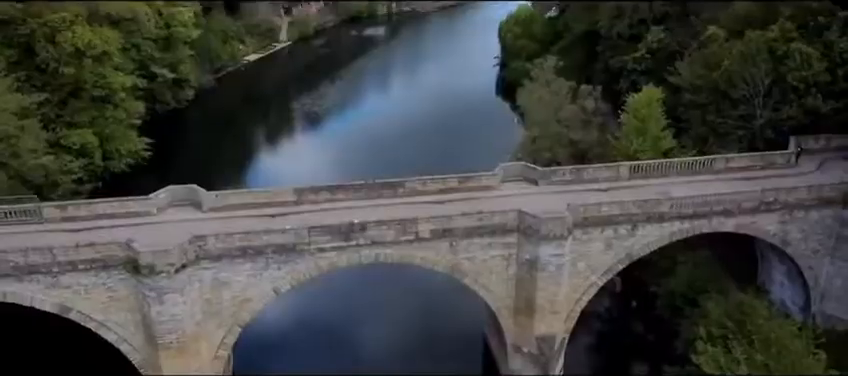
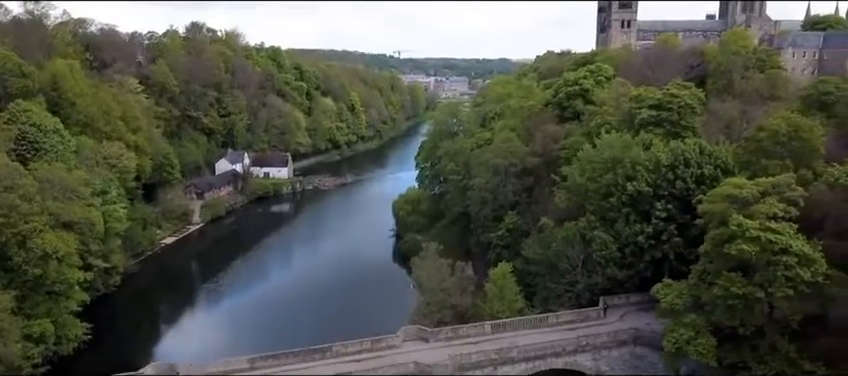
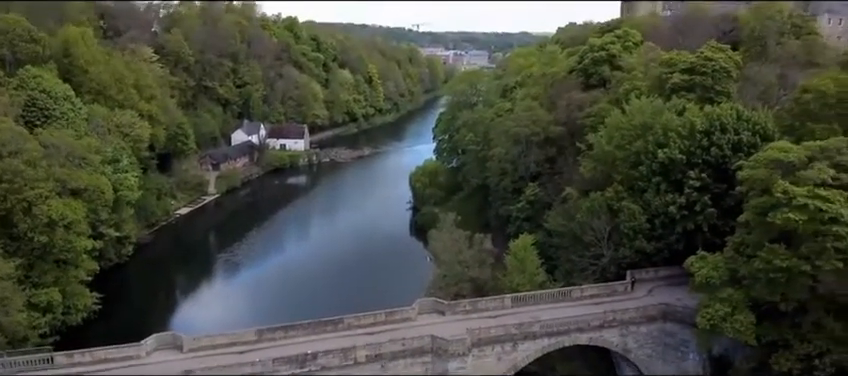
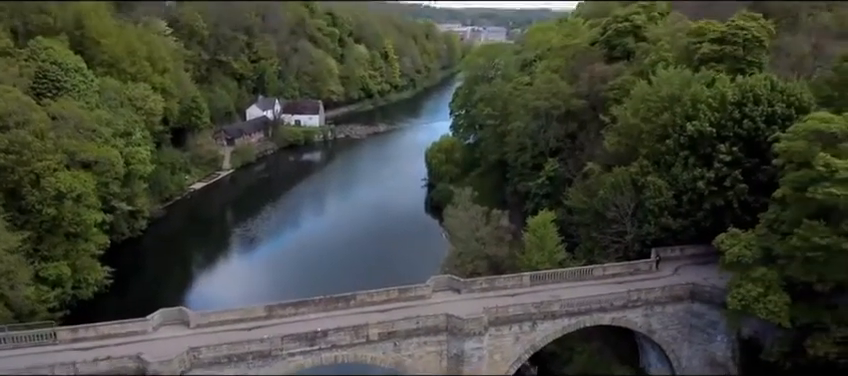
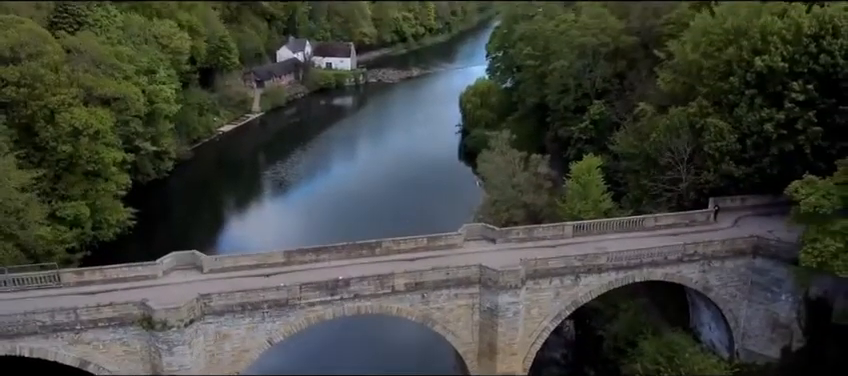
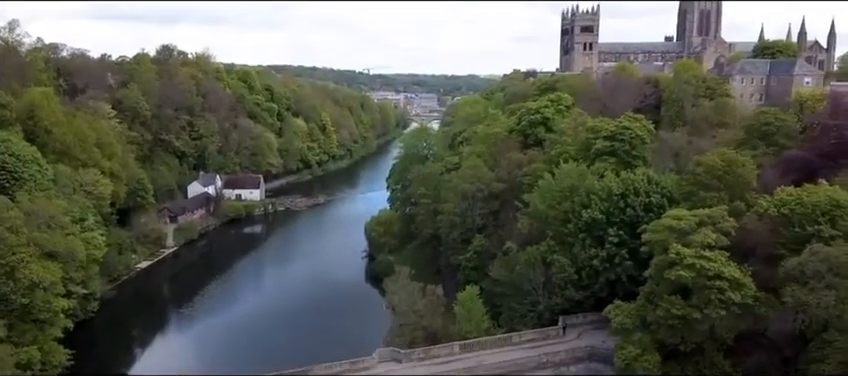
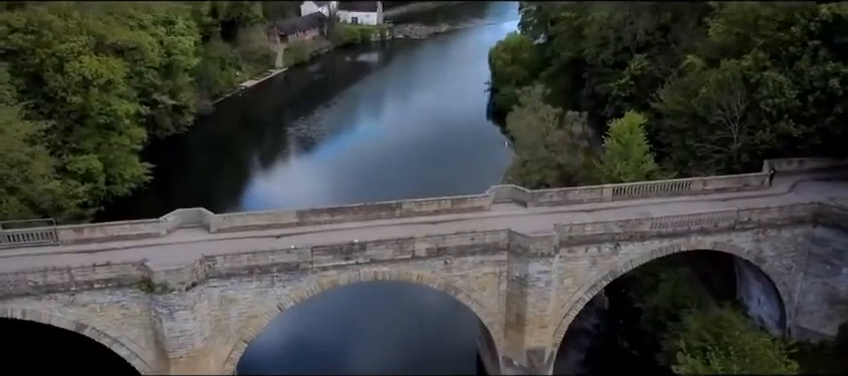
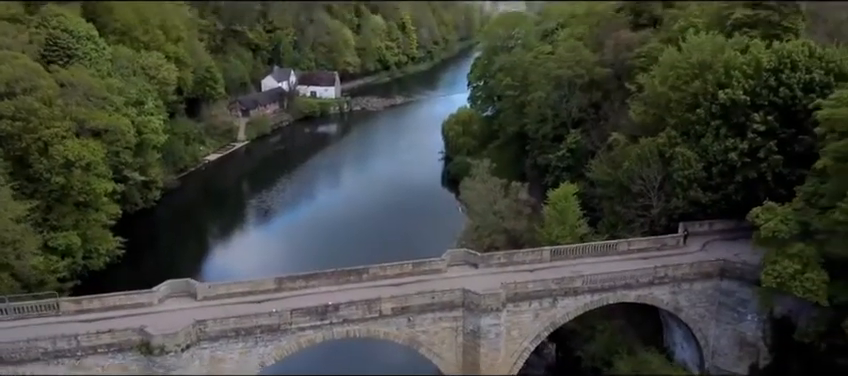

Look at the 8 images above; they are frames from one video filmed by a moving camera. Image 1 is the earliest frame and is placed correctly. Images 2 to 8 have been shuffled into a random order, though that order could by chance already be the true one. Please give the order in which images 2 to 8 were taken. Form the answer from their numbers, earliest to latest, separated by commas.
7, 5, 8, 4, 3, 2, 6
